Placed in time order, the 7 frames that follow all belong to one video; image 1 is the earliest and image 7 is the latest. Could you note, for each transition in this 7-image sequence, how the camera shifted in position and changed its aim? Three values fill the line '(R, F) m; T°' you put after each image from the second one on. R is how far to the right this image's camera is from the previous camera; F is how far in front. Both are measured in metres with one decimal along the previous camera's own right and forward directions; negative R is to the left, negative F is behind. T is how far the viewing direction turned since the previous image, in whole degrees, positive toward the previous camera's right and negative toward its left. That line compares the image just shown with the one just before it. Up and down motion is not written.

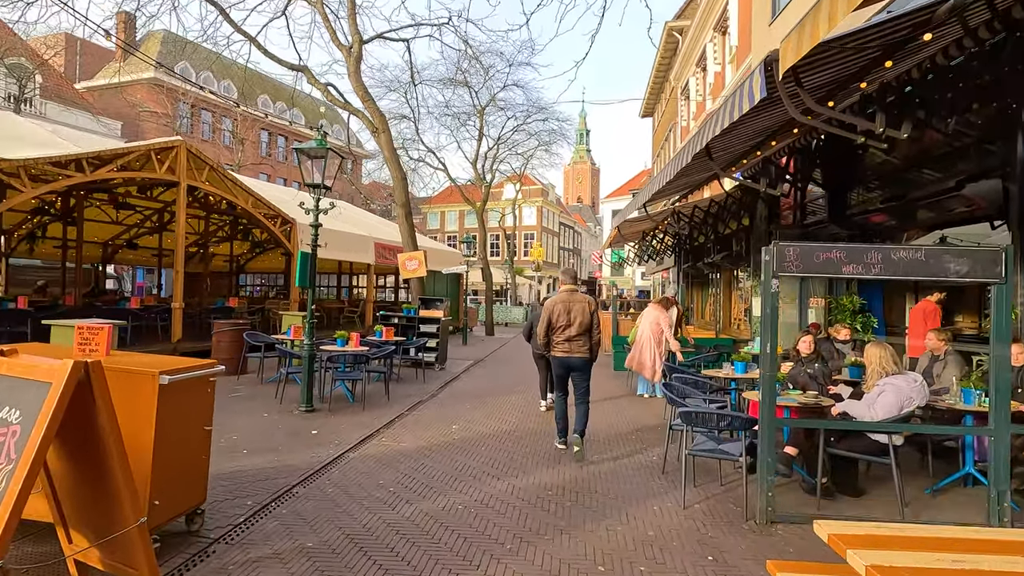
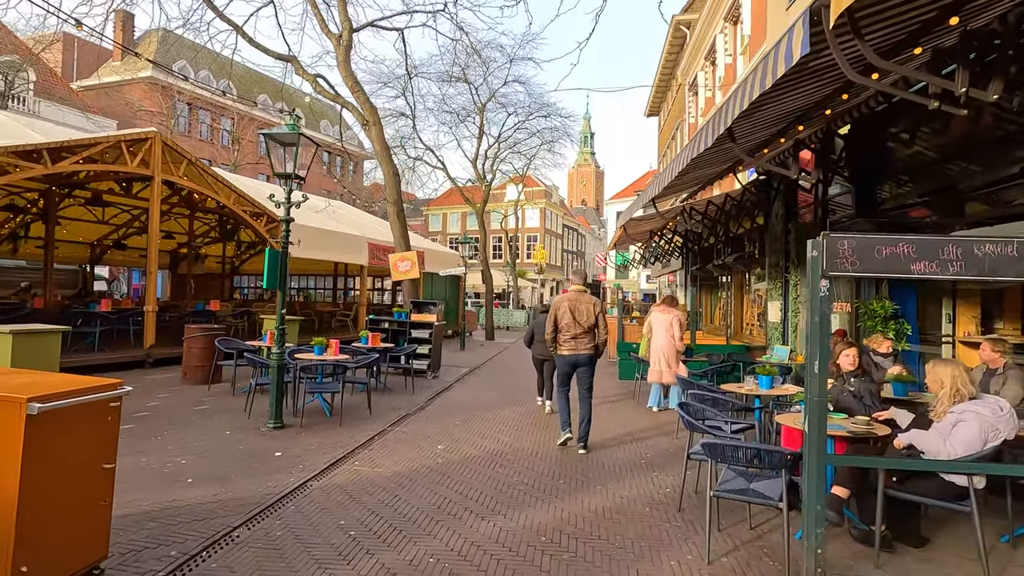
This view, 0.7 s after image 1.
(+0.1, +0.8) m; 0°
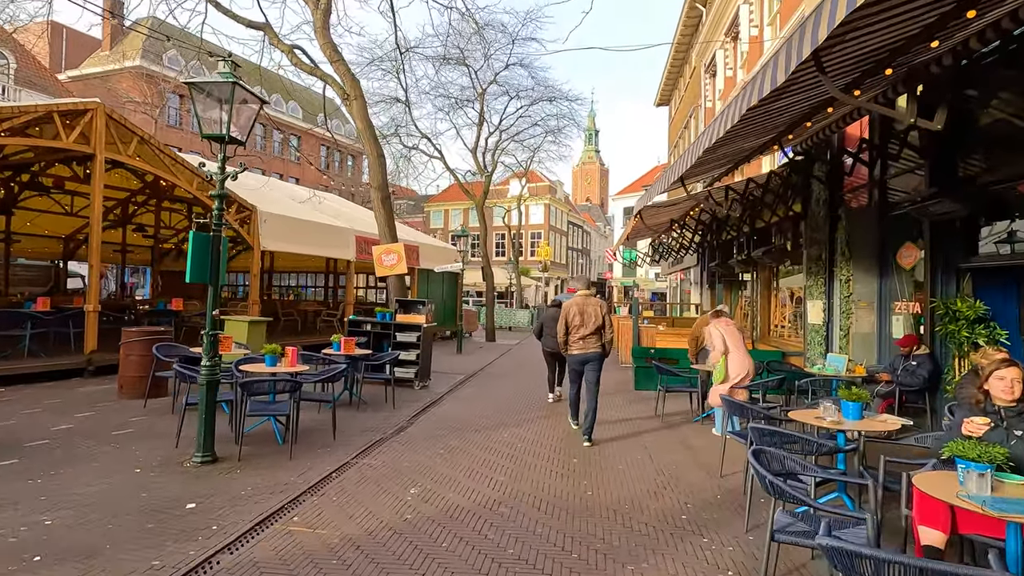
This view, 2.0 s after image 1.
(+0.1, +1.5) m; 0°
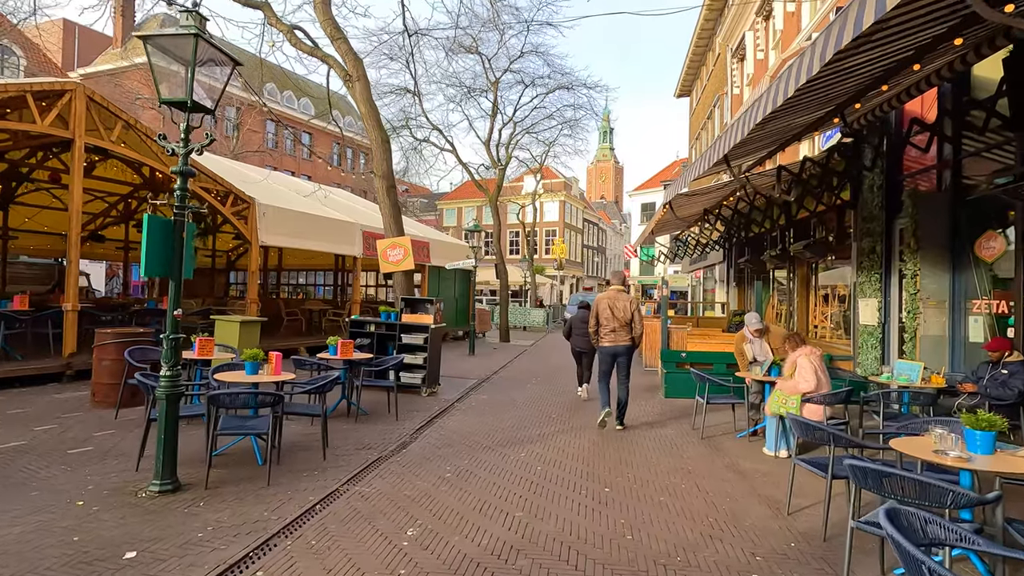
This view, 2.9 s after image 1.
(0.0, +0.9) m; -1°
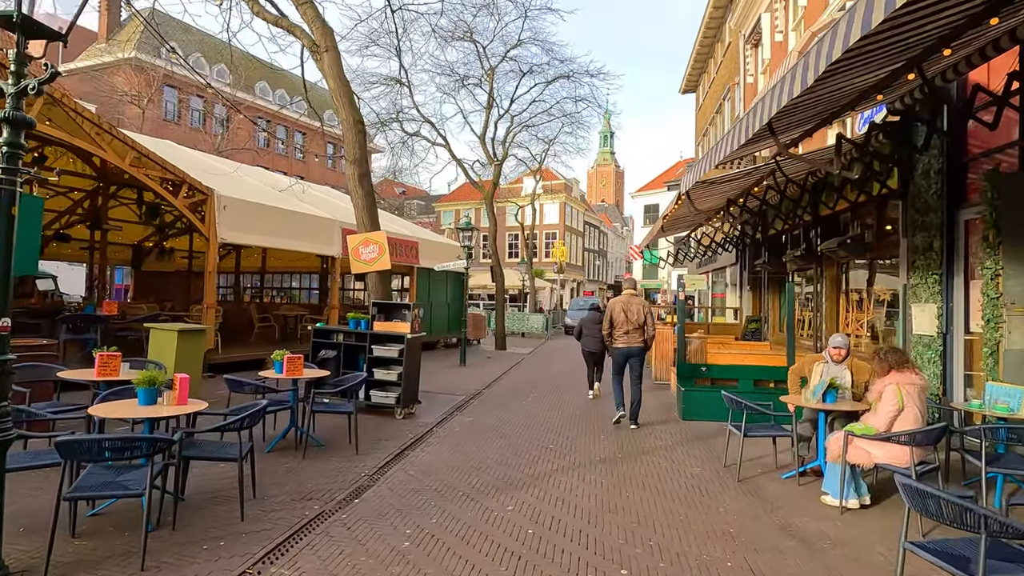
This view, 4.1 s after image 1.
(+0.1, +1.4) m; 0°
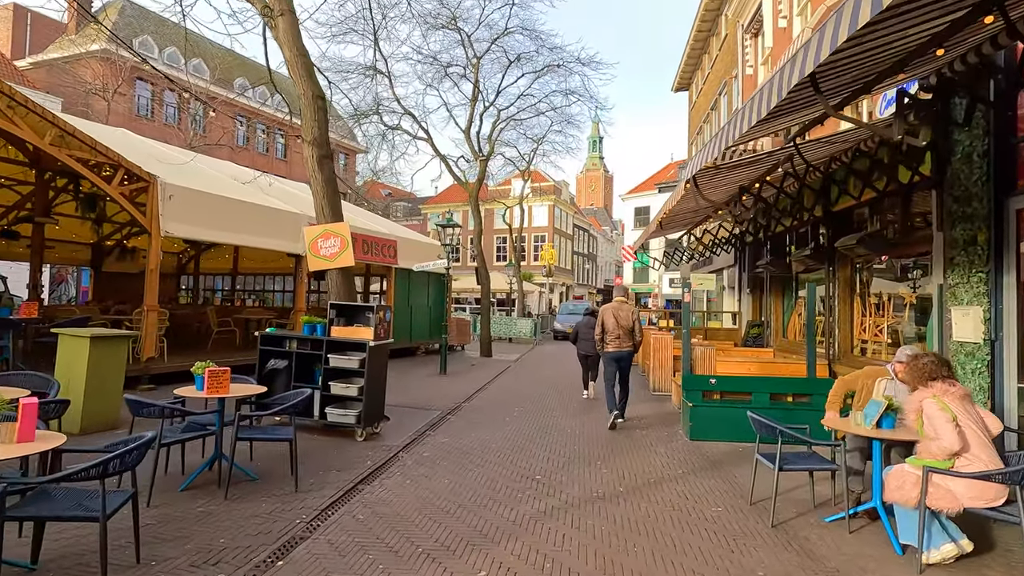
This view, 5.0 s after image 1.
(+0.1, +1.1) m; +1°
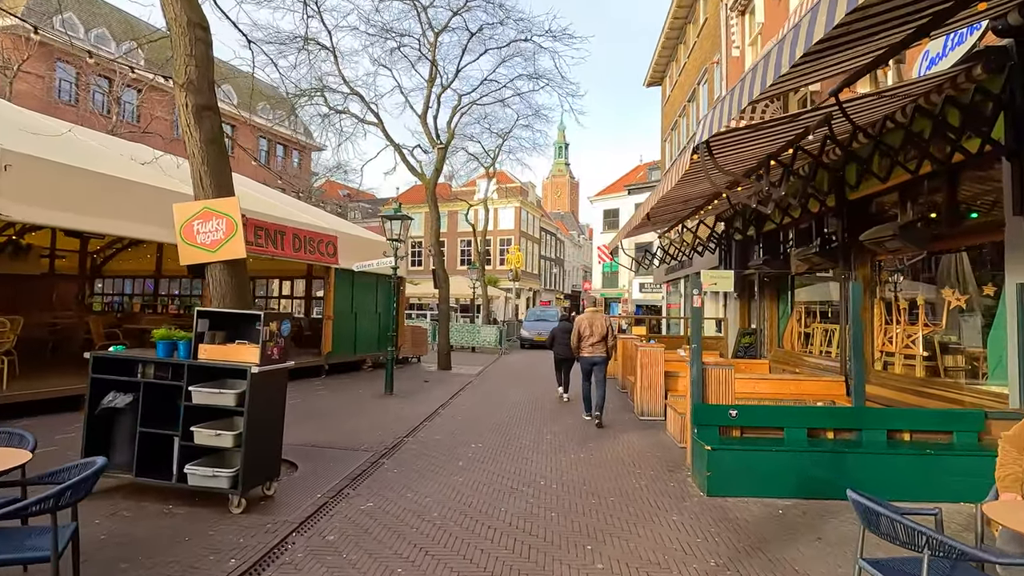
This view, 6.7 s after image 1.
(+0.1, +2.0) m; +4°
